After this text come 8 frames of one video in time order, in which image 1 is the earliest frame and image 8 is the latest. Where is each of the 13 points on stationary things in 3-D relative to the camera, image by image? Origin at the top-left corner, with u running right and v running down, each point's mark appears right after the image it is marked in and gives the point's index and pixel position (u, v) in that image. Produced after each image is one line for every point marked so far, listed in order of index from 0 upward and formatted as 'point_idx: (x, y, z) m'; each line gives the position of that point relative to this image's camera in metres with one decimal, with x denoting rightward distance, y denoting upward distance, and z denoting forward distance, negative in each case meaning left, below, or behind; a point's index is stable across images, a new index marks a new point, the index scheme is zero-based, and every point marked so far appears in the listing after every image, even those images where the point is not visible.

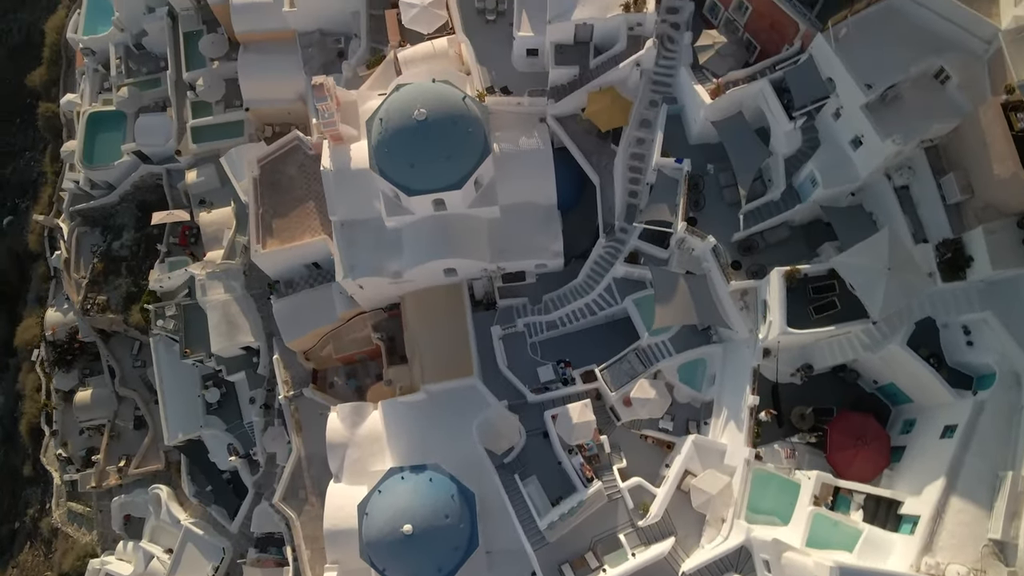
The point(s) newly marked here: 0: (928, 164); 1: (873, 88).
0: (+12.0, +3.5, +19.3) m
1: (+10.1, +5.5, +18.7) m
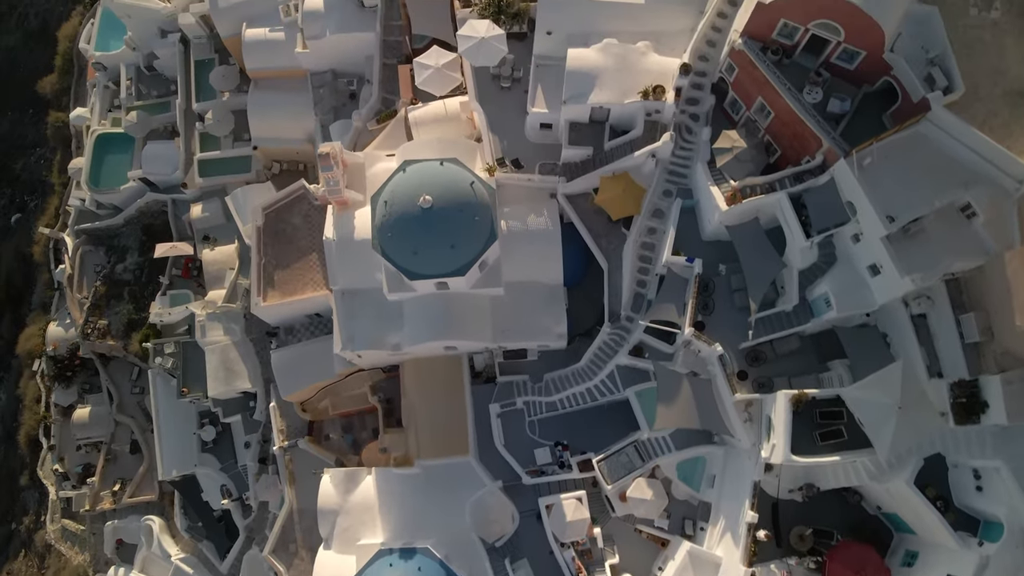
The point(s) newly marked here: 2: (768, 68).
0: (+12.1, -0.3, +18.6) m
1: (+10.3, +1.8, +18.0) m
2: (+7.5, +6.4, +19.6) m
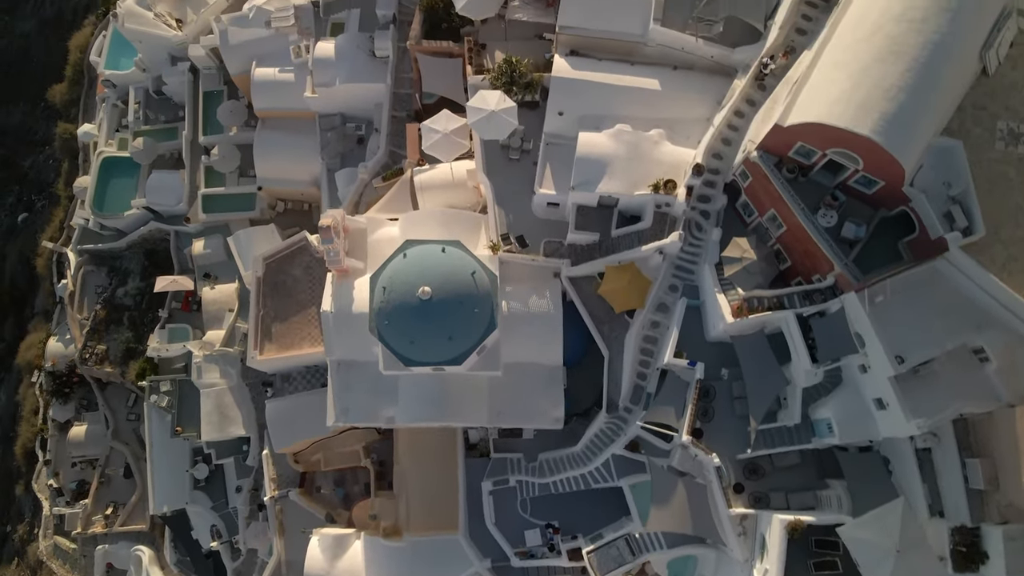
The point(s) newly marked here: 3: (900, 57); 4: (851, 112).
0: (+11.9, -4.1, +18.0) m
1: (+10.2, -1.9, +17.4) m
2: (+7.7, +2.9, +18.9) m
3: (+9.7, +5.8, +16.8) m
4: (+8.4, +4.4, +16.7) m
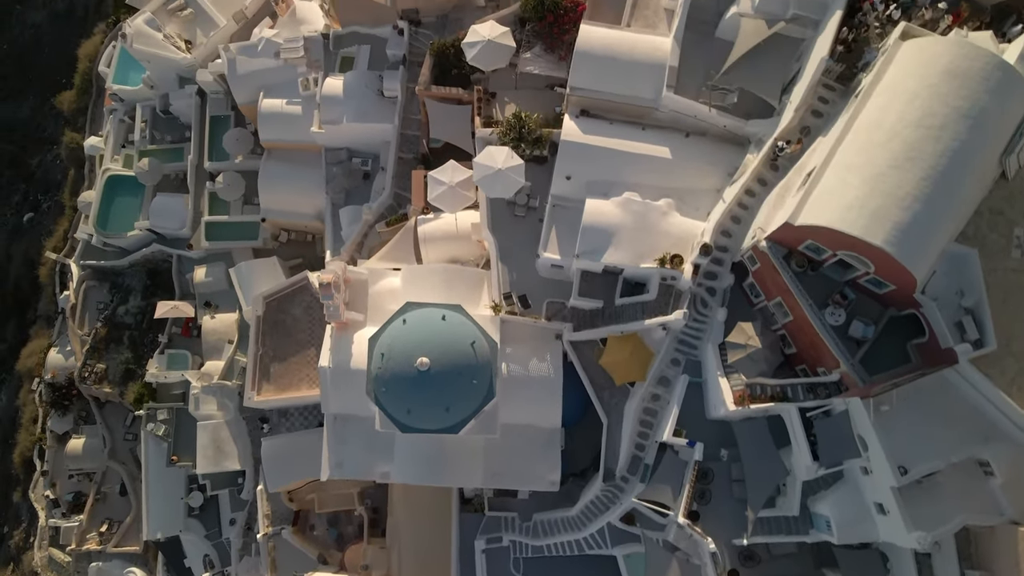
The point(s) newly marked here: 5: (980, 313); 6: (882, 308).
0: (+11.7, -6.9, +17.7) m
1: (+10.1, -4.7, +17.1) m
2: (+7.7, +0.3, +18.5) m
3: (+9.9, +3.0, +16.4) m
4: (+8.5, +1.6, +16.2) m
5: (+11.8, -0.6, +16.8) m
6: (+10.3, -0.6, +18.5) m
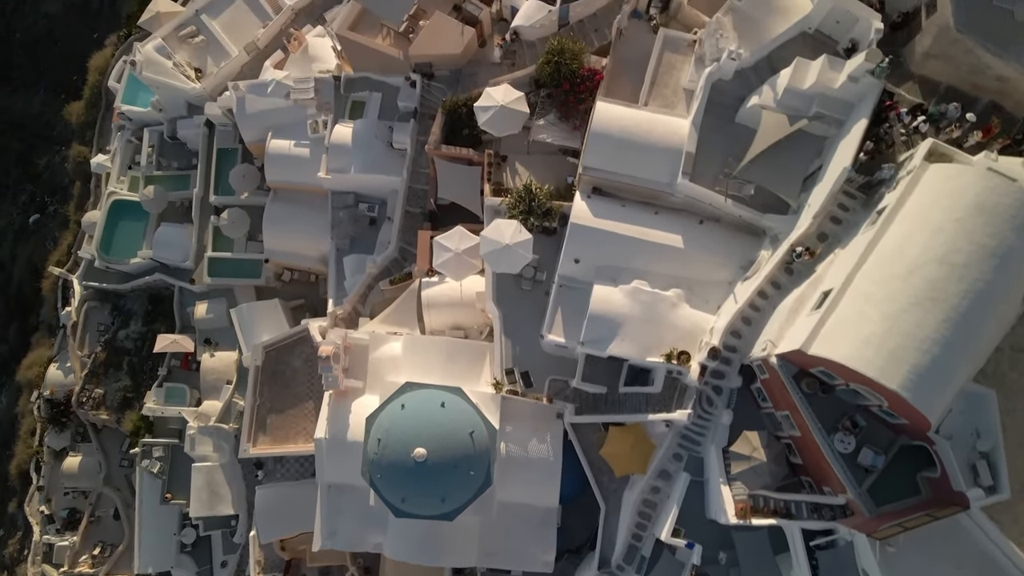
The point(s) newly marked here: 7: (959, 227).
0: (+11.4, -10.4, +17.3) m
1: (+9.9, -8.1, +16.6) m
2: (+7.8, -3.0, +18.0) m
3: (+10.0, -0.4, +15.8) m
4: (+8.6, -1.7, +15.7) m
5: (+11.7, -4.1, +16.3) m
6: (+10.3, -4.0, +18.0) m
7: (+10.8, +1.5, +16.1) m
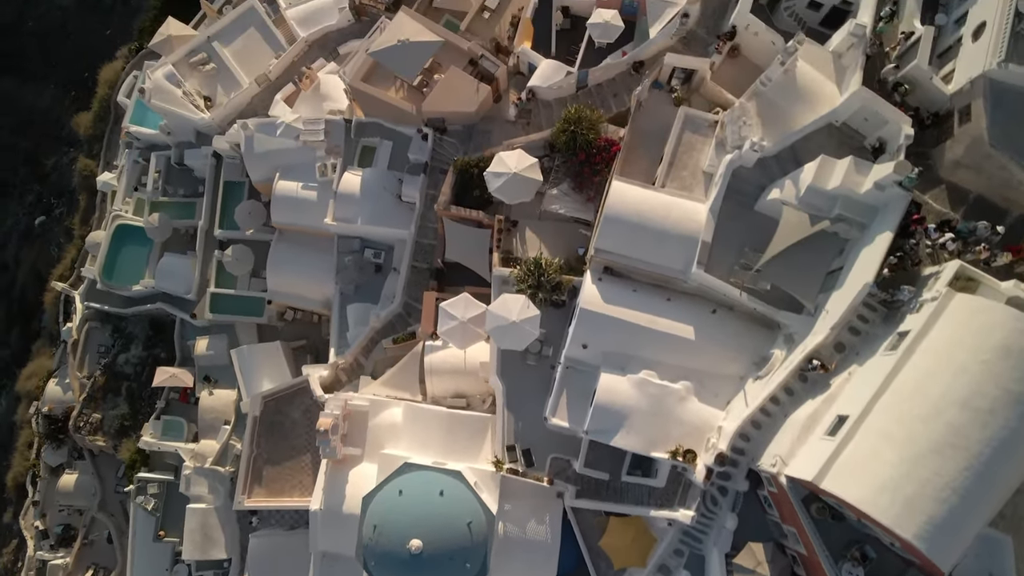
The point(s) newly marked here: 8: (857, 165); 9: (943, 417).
0: (+11.1, -13.7, +16.8) m
1: (+9.7, -11.4, +16.2) m
2: (+7.8, -6.2, +17.5) m
3: (+10.1, -3.7, +15.2) m
4: (+8.7, -5.0, +15.1) m
5: (+11.7, -7.5, +15.7) m
6: (+10.2, -7.3, +17.5) m
7: (+10.9, -1.9, +15.5) m
8: (+10.0, +3.6, +19.4) m
9: (+9.9, -3.0, +15.4) m
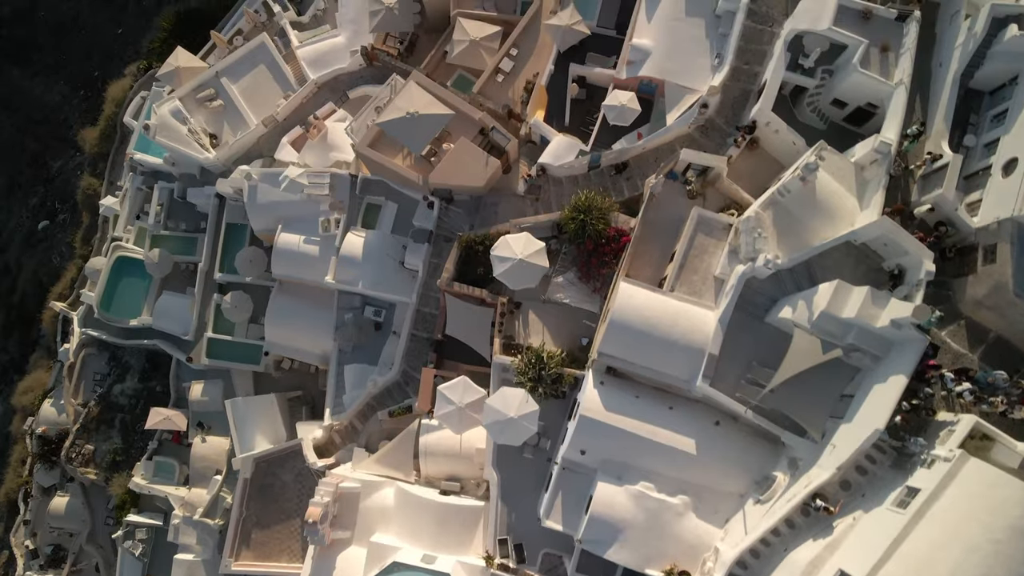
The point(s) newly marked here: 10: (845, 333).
0: (+10.4, -17.6, +16.4) m
1: (+9.0, -15.3, +15.7) m
2: (+7.4, -10.0, +16.9) m
3: (+9.9, -7.6, +14.6) m
4: (+8.3, -8.8, +14.6) m
5: (+11.2, -11.5, +15.2) m
6: (+9.8, -11.1, +16.9) m
7: (+10.8, -5.8, +14.9) m
8: (+10.1, -0.3, +18.7) m
9: (+9.7, -6.9, +14.8) m
10: (+9.7, -1.3, +19.6) m
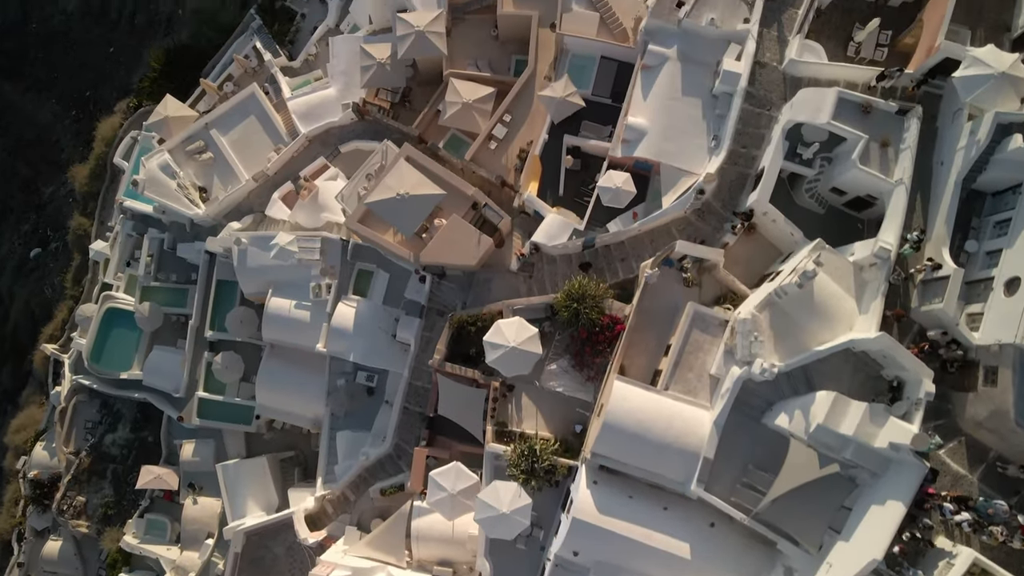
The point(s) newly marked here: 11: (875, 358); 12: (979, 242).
0: (+10.1, -20.9, +16.3) m
1: (+8.8, -18.6, +15.5) m
2: (+7.2, -13.2, +16.7) m
3: (+9.6, -10.9, +14.3) m
4: (+8.1, -12.1, +14.3) m
5: (+11.0, -14.8, +15.0) m
6: (+9.5, -14.4, +16.7) m
7: (+10.5, -9.1, +14.6) m
8: (+9.8, -3.5, +18.3) m
9: (+9.4, -10.2, +14.6) m
10: (+9.5, -4.6, +19.2) m
11: (+10.8, -2.1, +19.8) m
12: (+13.8, +1.4, +19.7) m
